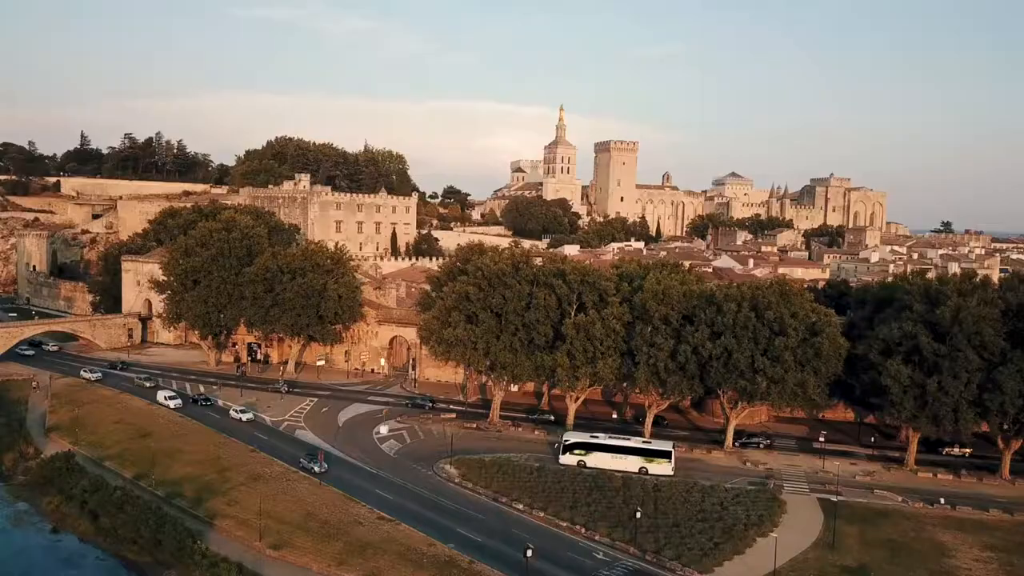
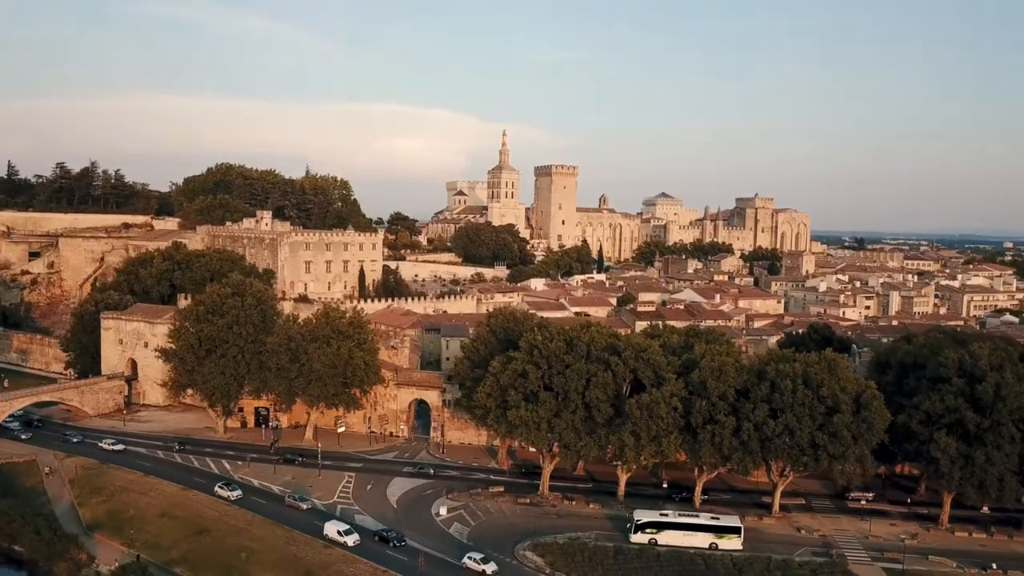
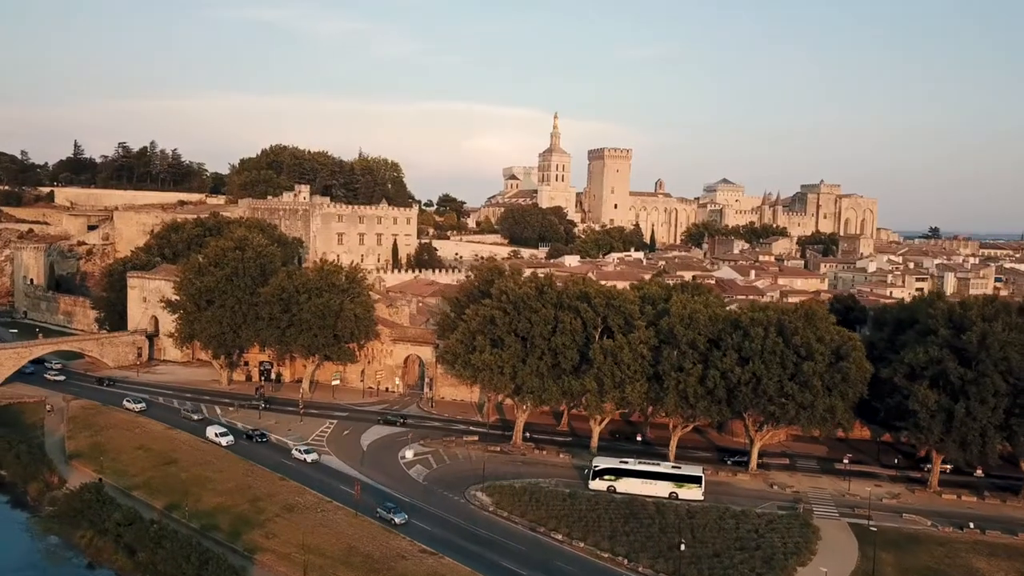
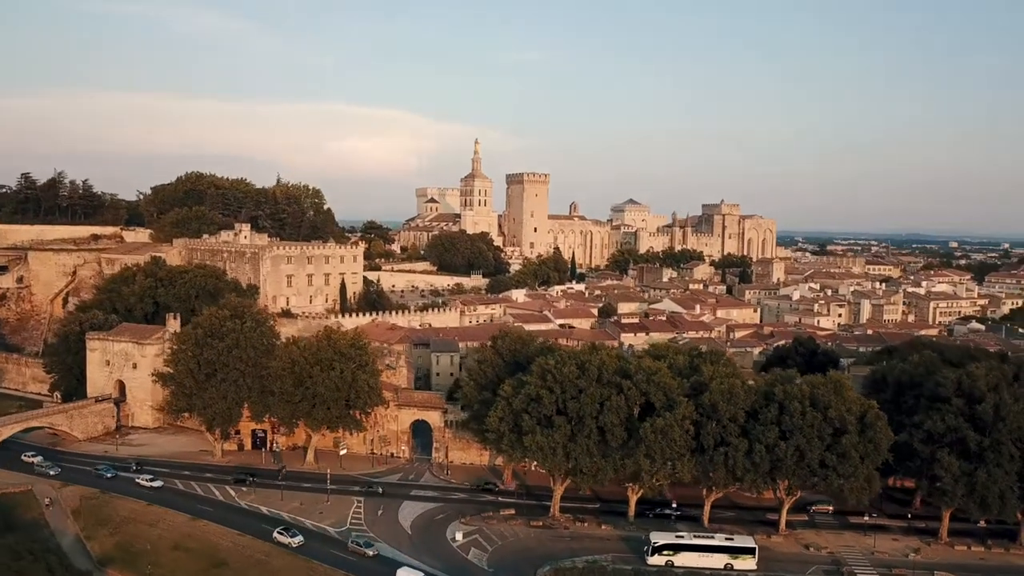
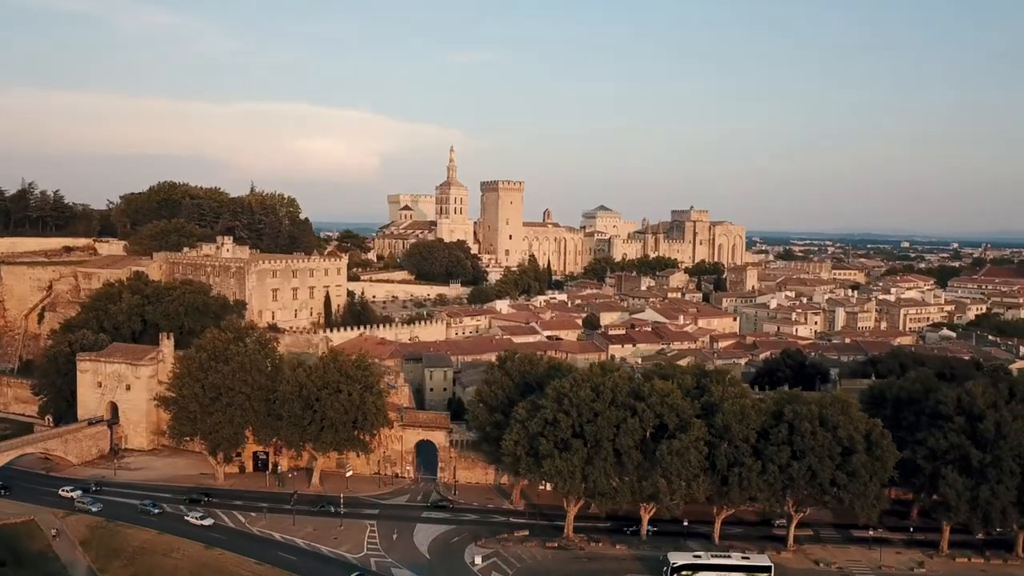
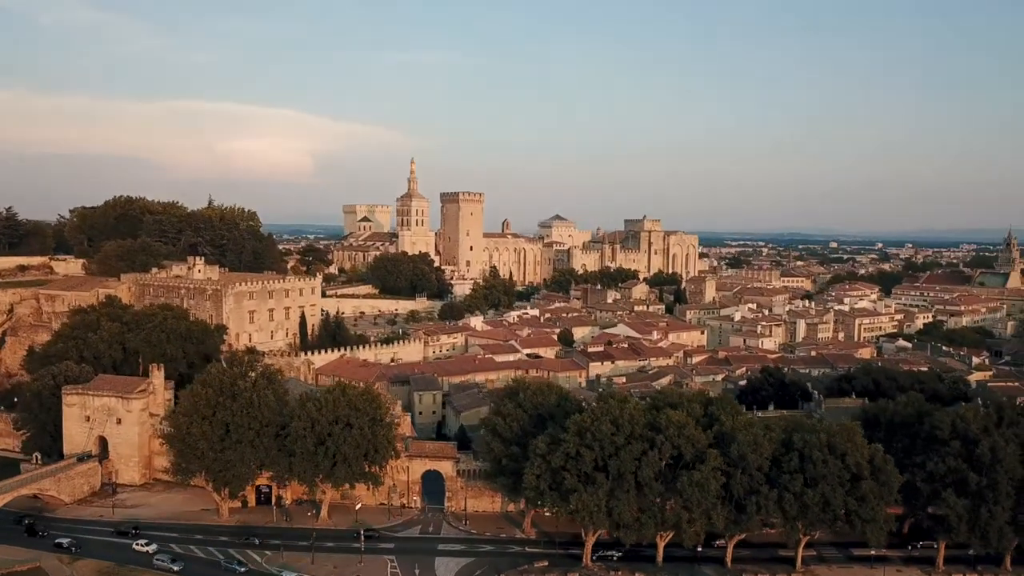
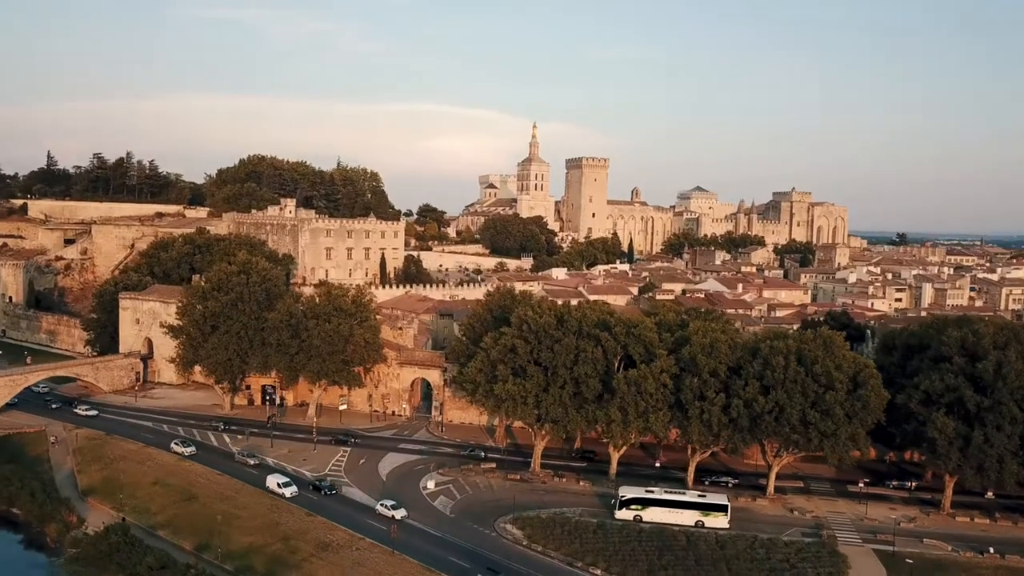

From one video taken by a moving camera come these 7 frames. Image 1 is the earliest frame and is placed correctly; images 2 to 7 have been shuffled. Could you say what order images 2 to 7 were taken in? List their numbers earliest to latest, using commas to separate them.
3, 7, 2, 4, 5, 6
